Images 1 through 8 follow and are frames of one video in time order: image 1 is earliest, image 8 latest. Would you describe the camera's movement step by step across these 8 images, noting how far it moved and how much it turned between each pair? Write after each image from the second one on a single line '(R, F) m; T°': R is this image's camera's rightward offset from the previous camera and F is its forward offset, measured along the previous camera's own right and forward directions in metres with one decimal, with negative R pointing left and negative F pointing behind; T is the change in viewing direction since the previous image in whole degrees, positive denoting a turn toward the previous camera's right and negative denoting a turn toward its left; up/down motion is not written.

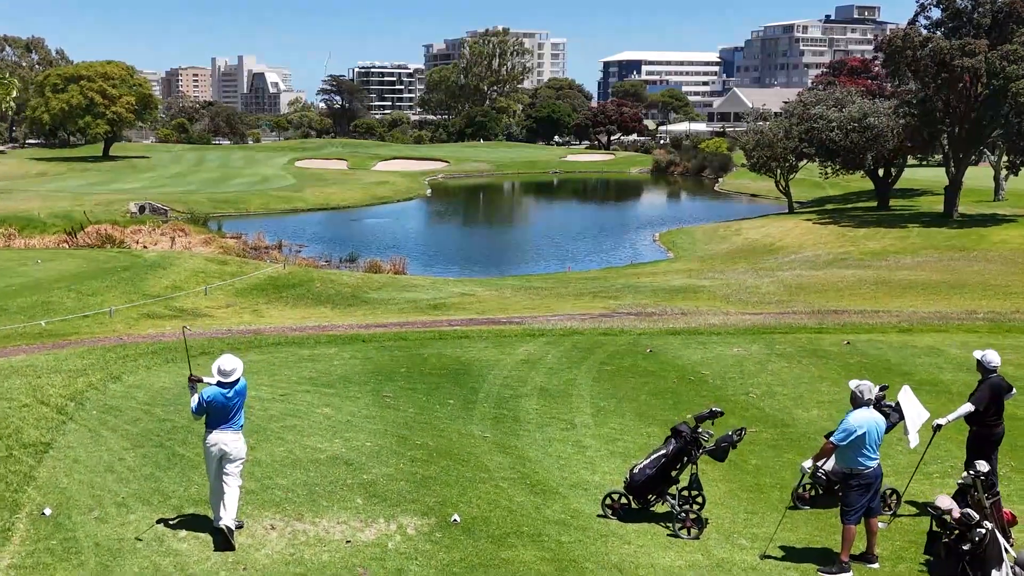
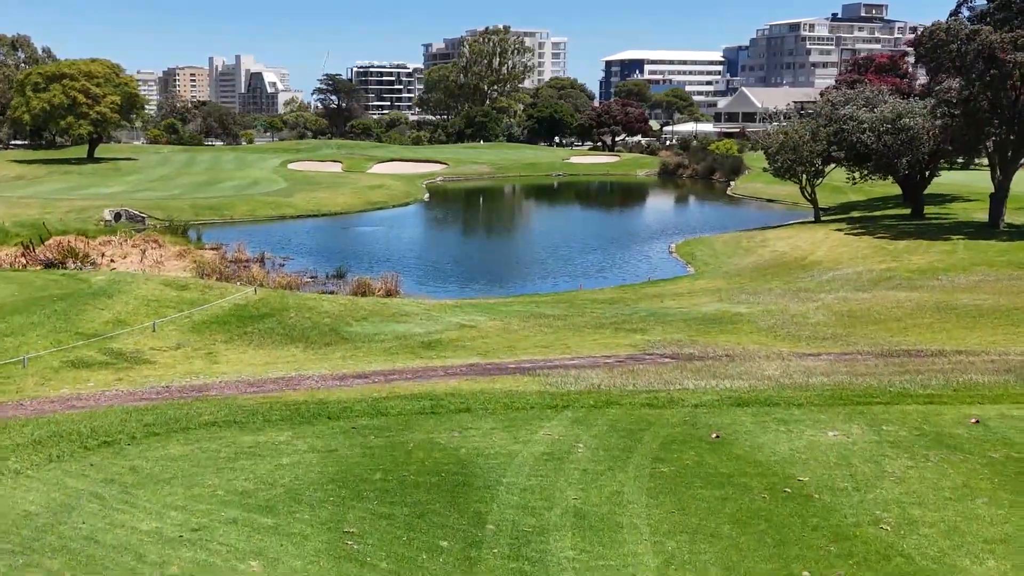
(-0.2, +3.5) m; 0°
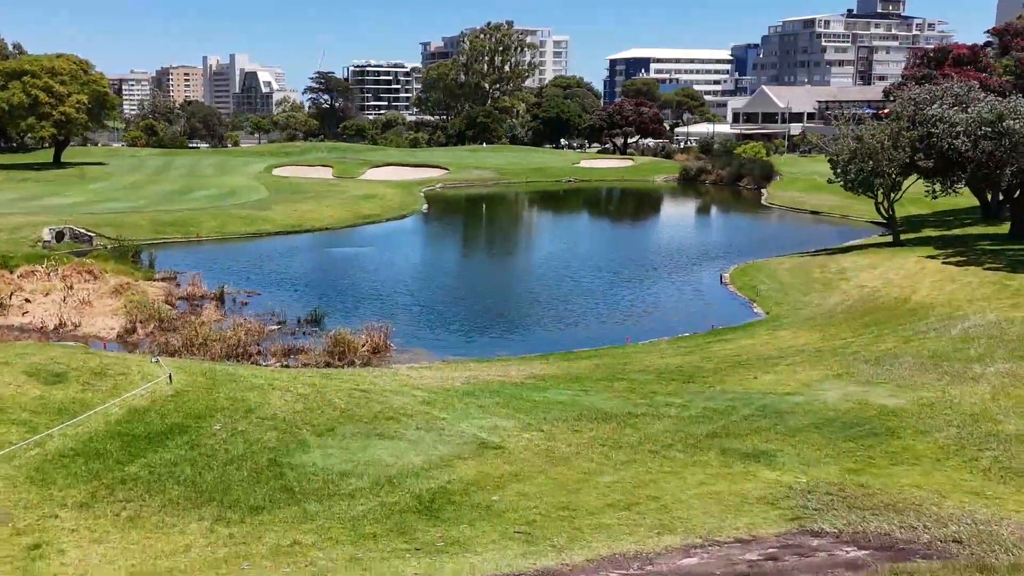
(-0.7, +7.3) m; 0°
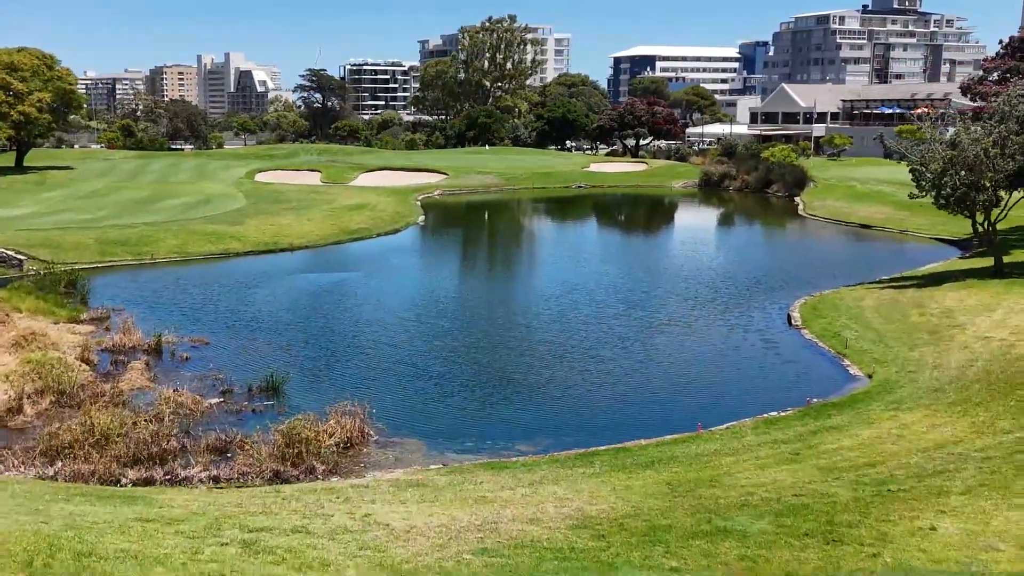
(-0.5, +6.6) m; 0°
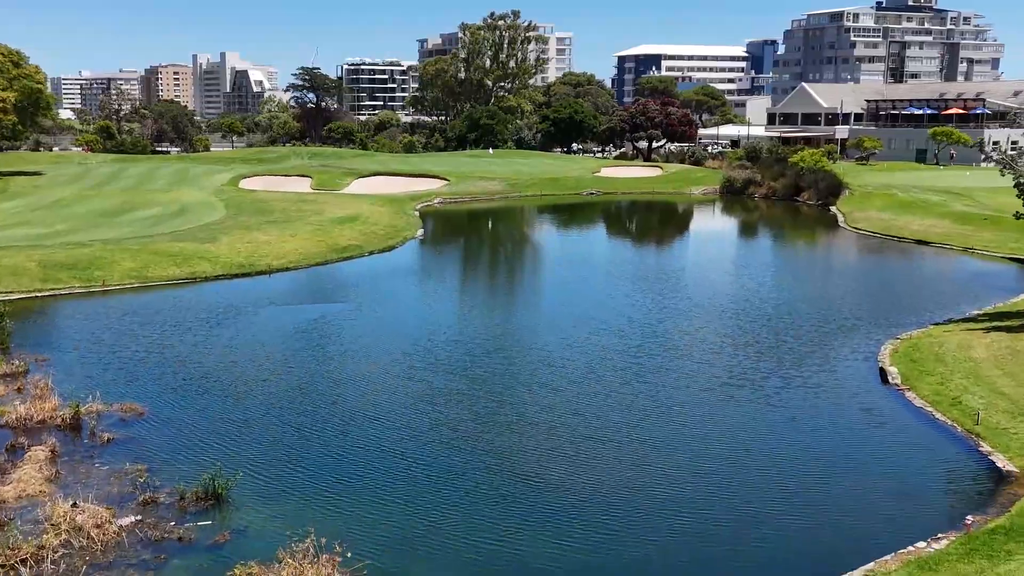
(-0.5, +5.5) m; 0°
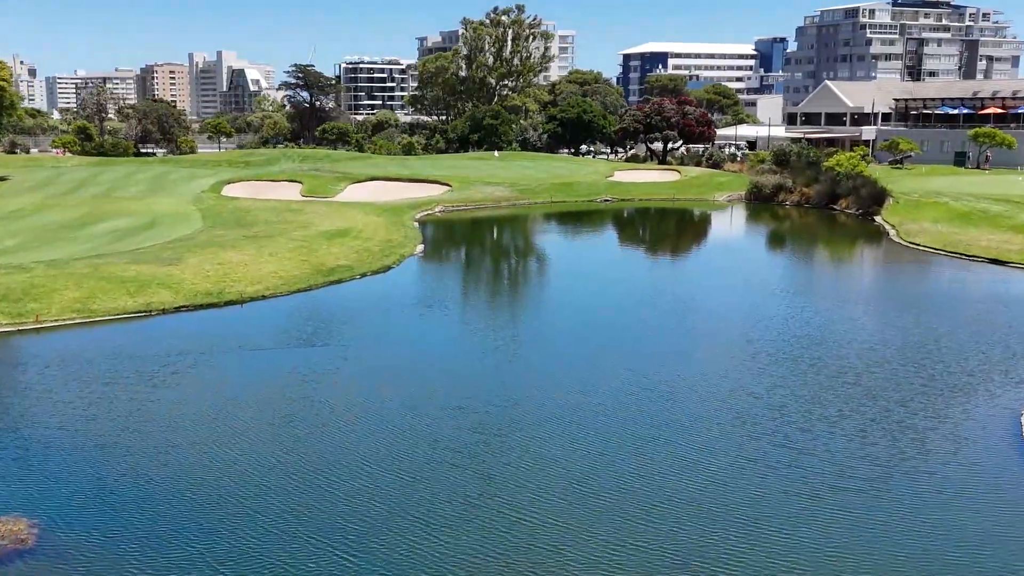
(-0.6, +5.5) m; 0°
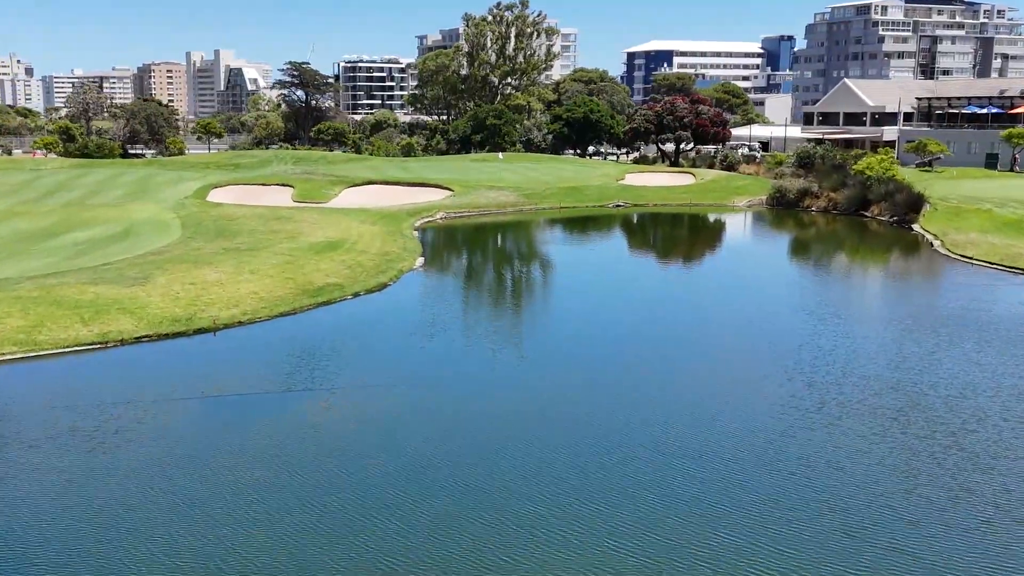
(-0.4, +3.9) m; 0°
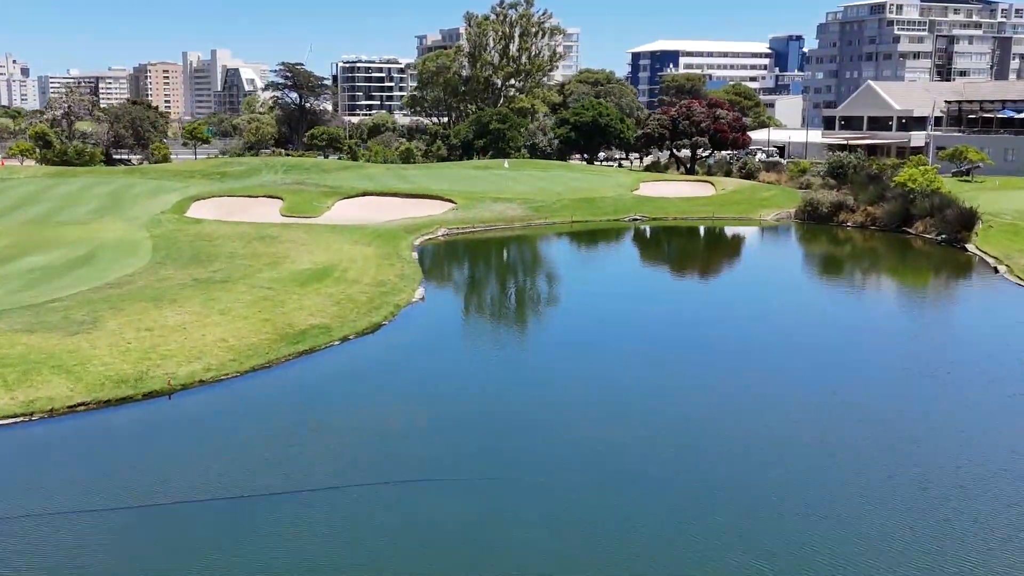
(-0.5, +4.6) m; 0°
